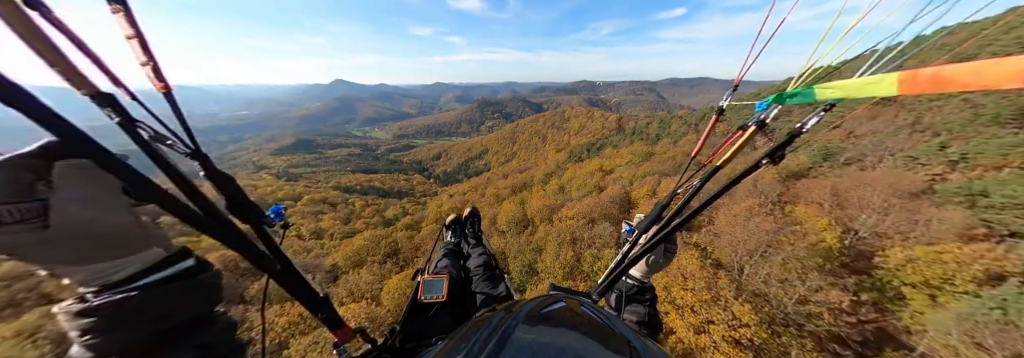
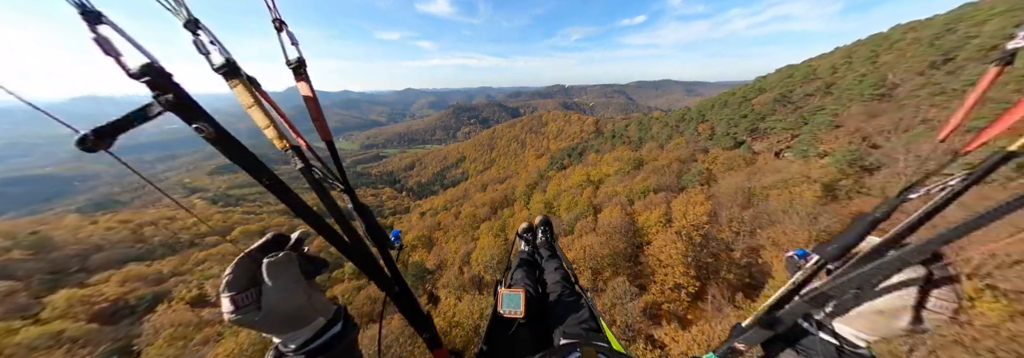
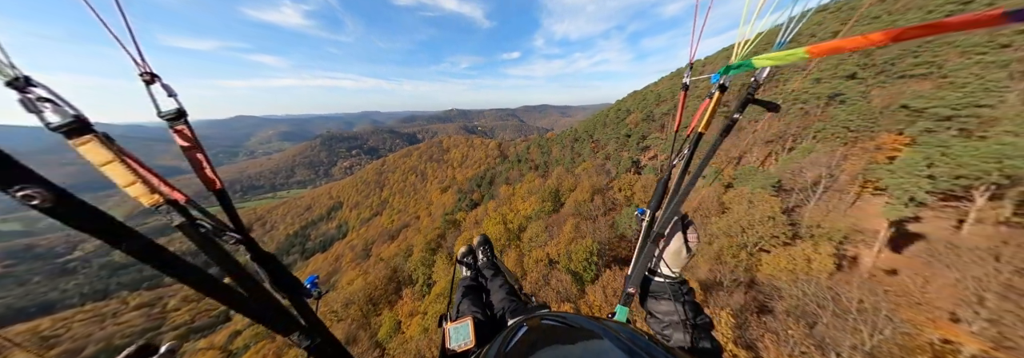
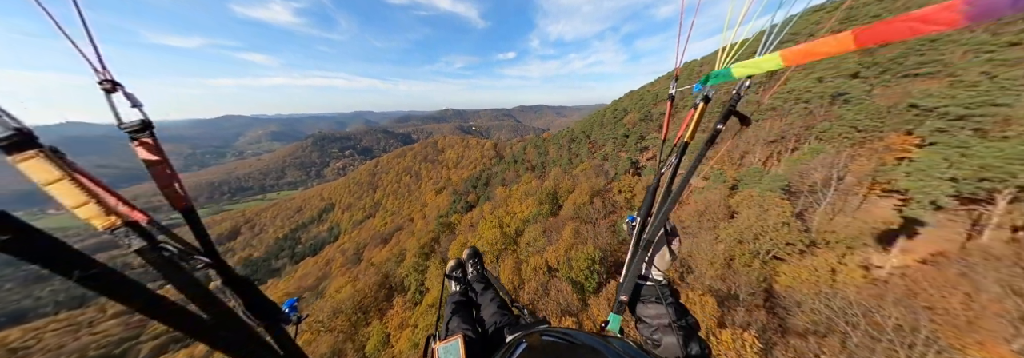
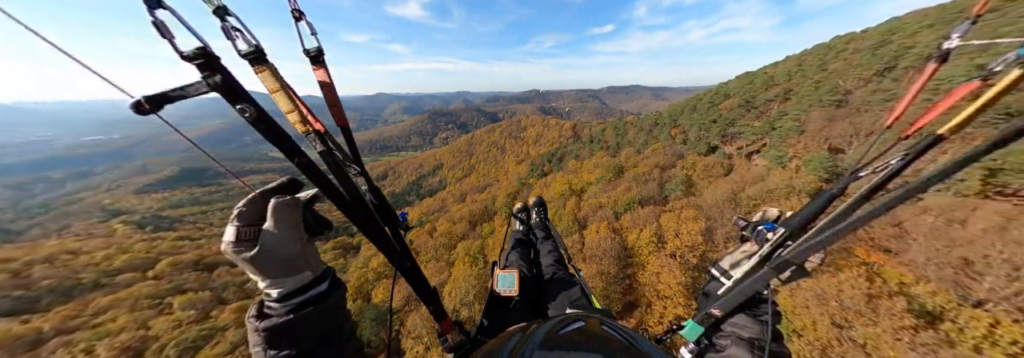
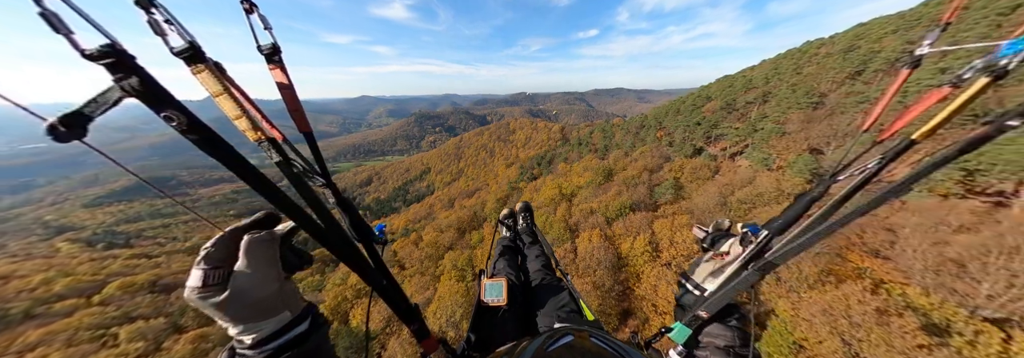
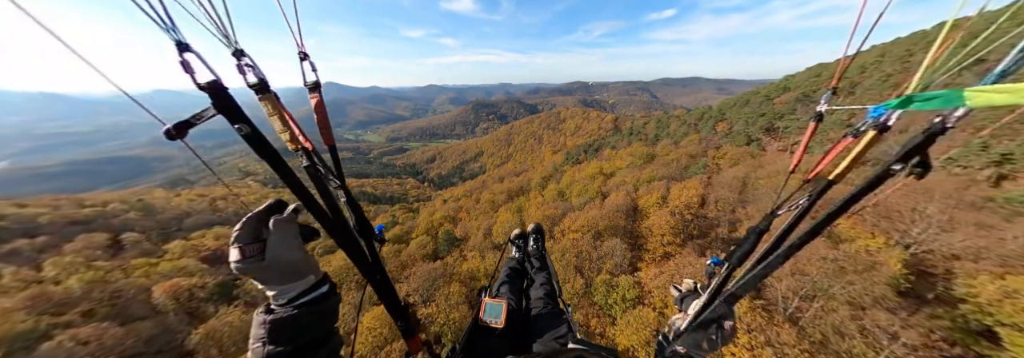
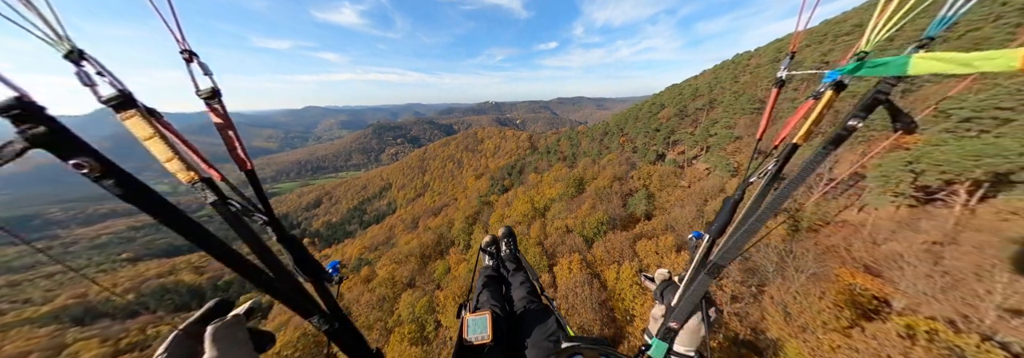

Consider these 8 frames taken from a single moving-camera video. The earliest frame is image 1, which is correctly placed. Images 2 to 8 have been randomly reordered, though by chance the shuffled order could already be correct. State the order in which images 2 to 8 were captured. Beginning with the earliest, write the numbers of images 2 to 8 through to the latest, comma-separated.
7, 2, 5, 6, 8, 3, 4
